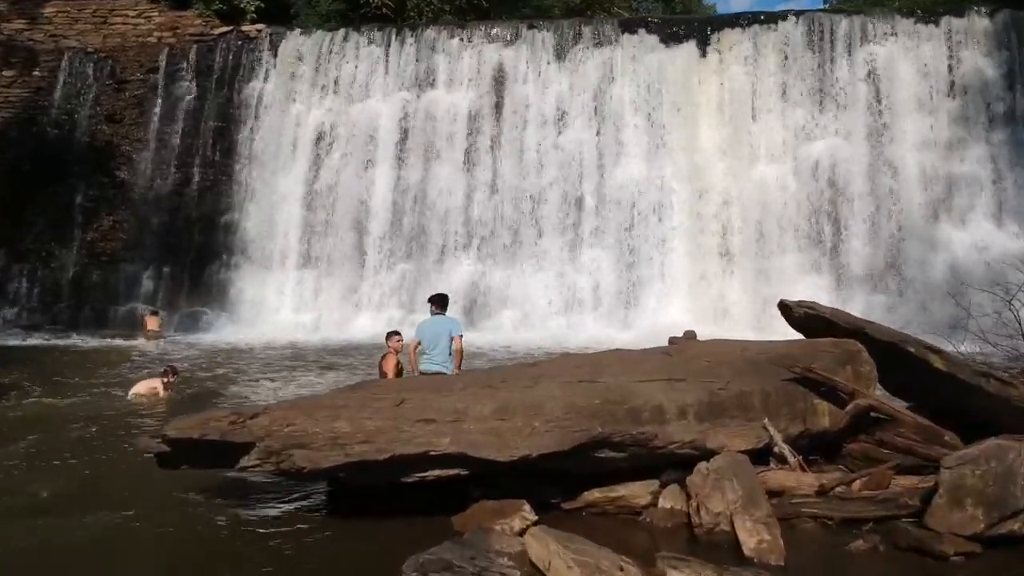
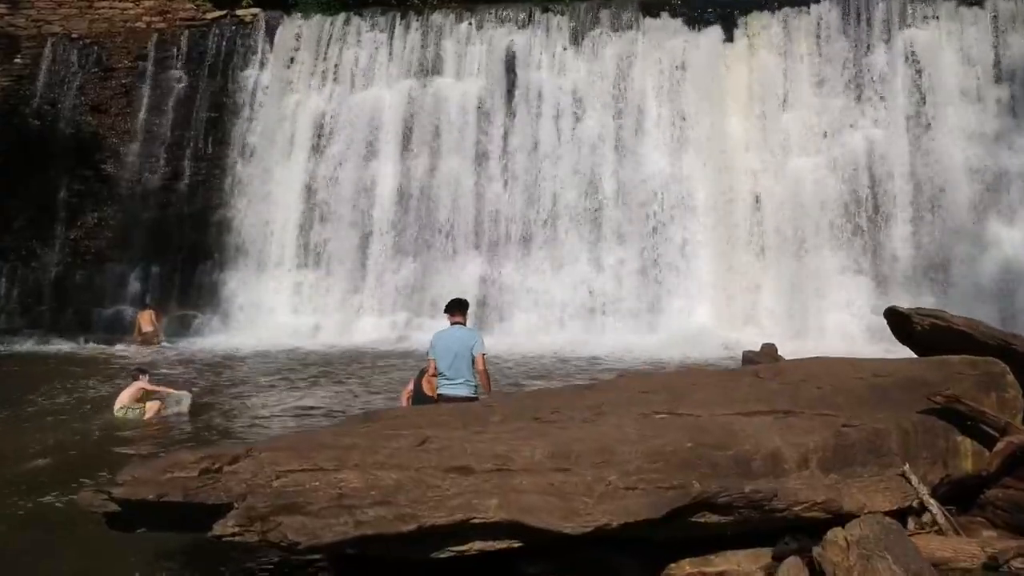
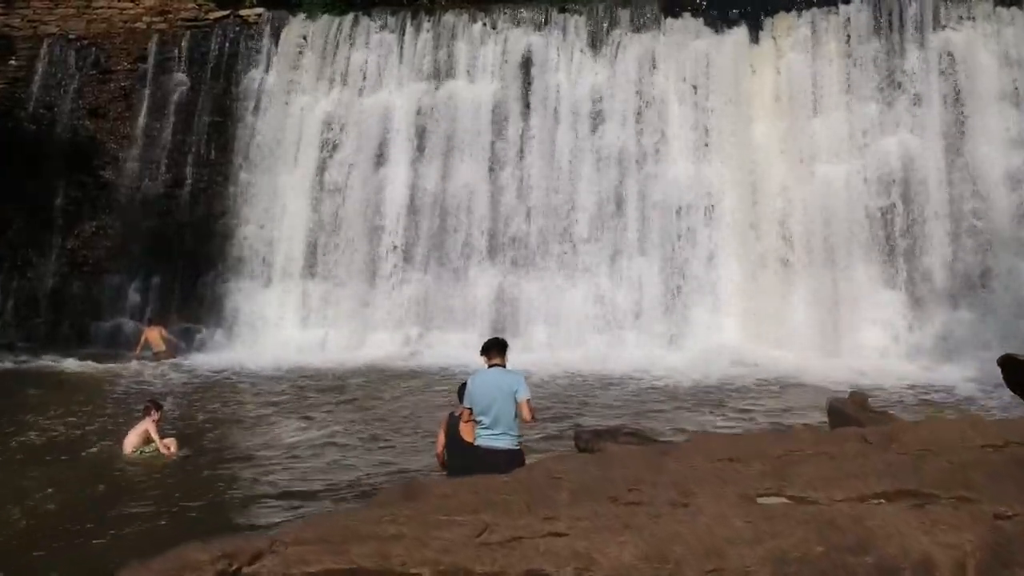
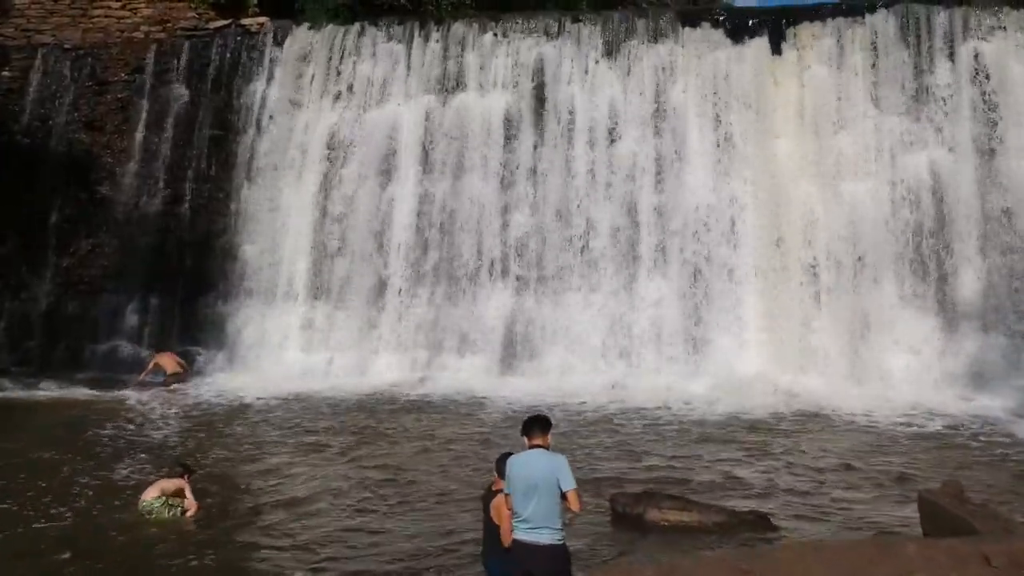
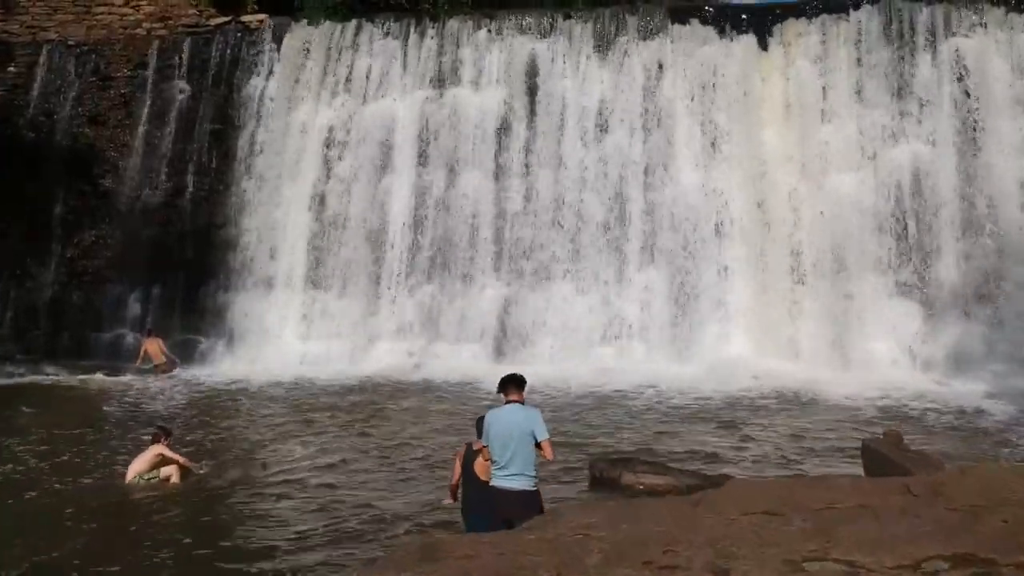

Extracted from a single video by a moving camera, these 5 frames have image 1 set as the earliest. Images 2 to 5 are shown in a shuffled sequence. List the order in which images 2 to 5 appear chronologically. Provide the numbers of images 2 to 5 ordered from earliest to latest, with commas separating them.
2, 3, 5, 4
